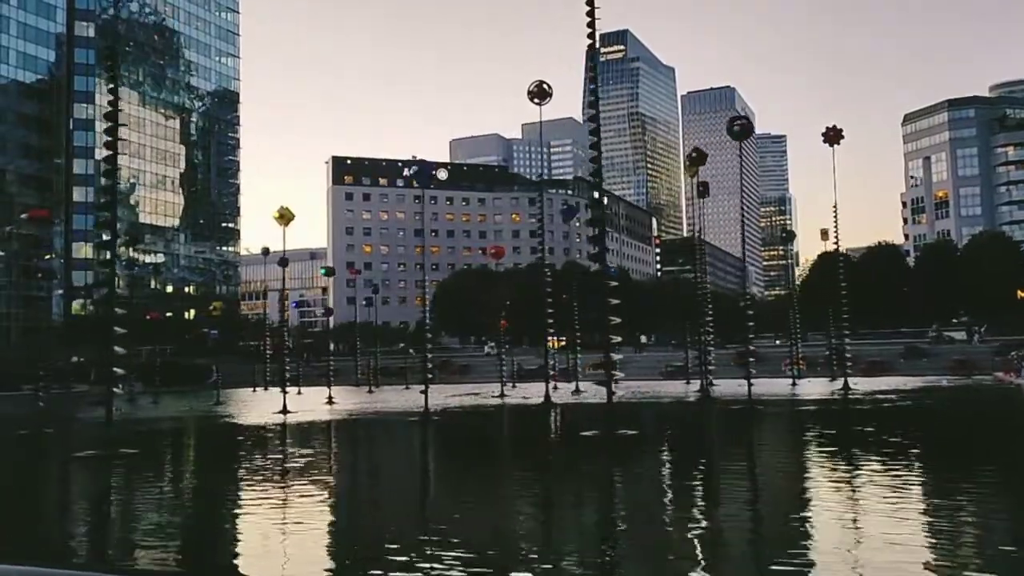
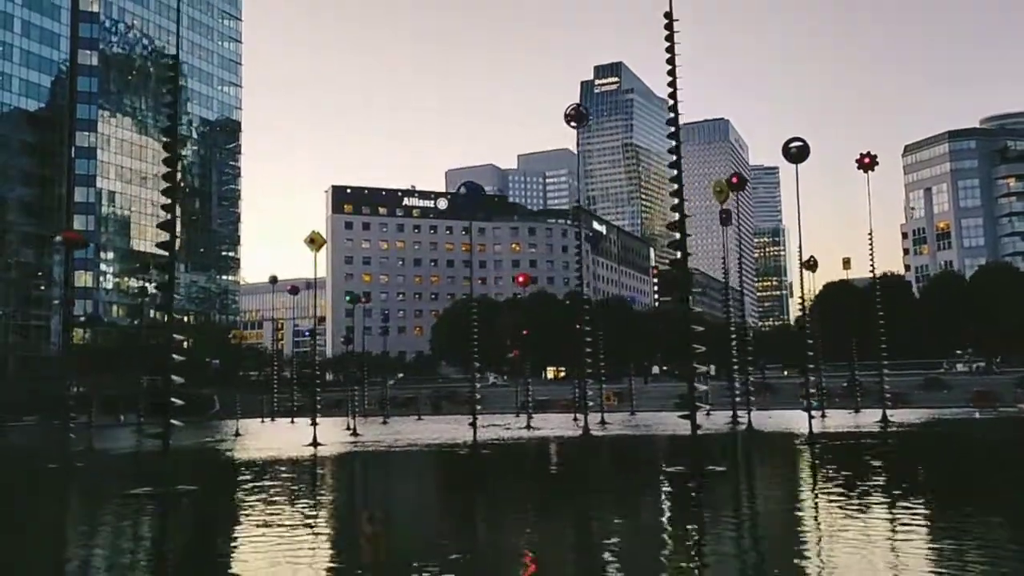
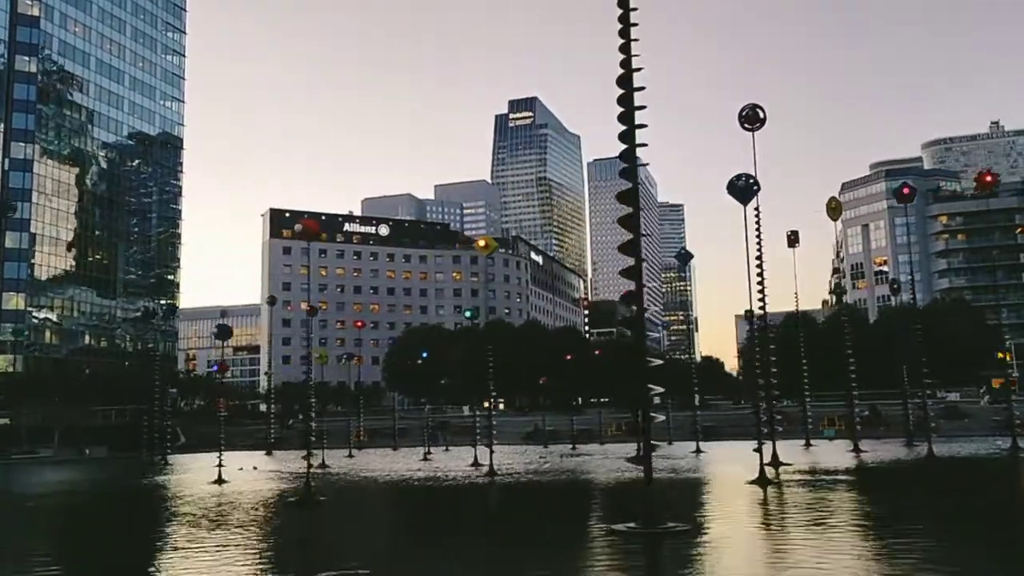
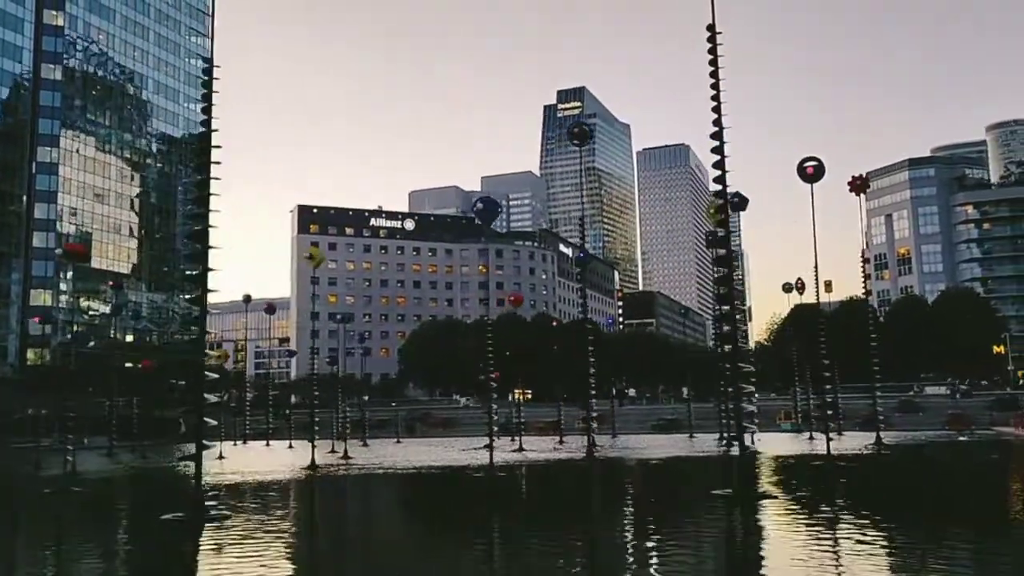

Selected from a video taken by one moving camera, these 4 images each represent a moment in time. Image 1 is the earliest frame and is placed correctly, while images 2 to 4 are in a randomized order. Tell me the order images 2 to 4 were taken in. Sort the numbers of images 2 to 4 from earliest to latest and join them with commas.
2, 4, 3
